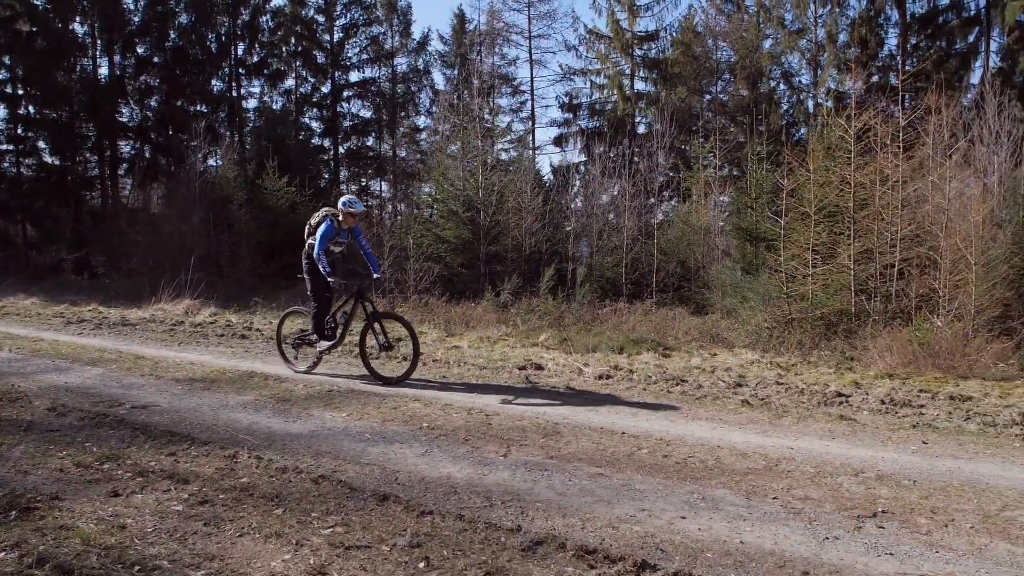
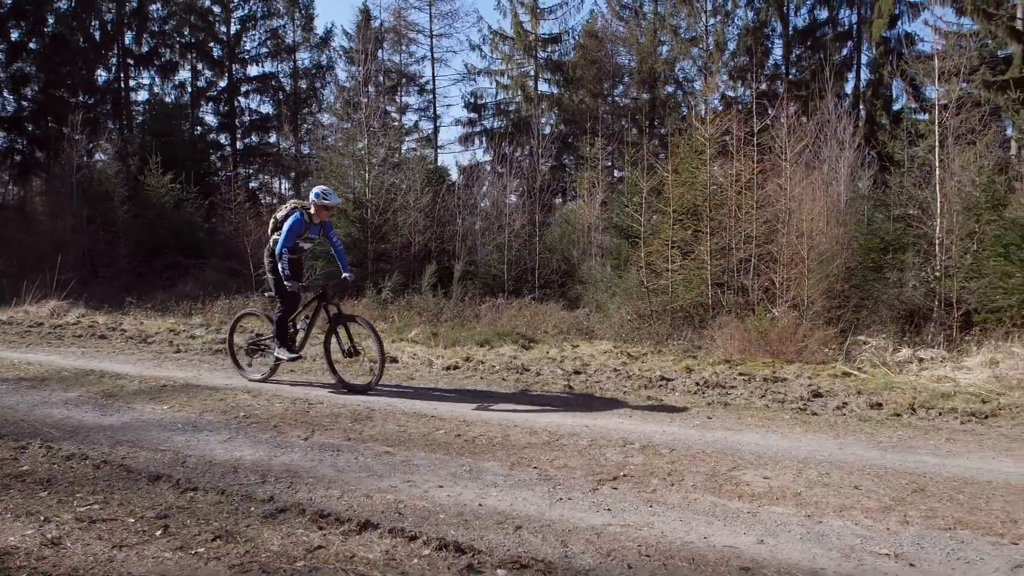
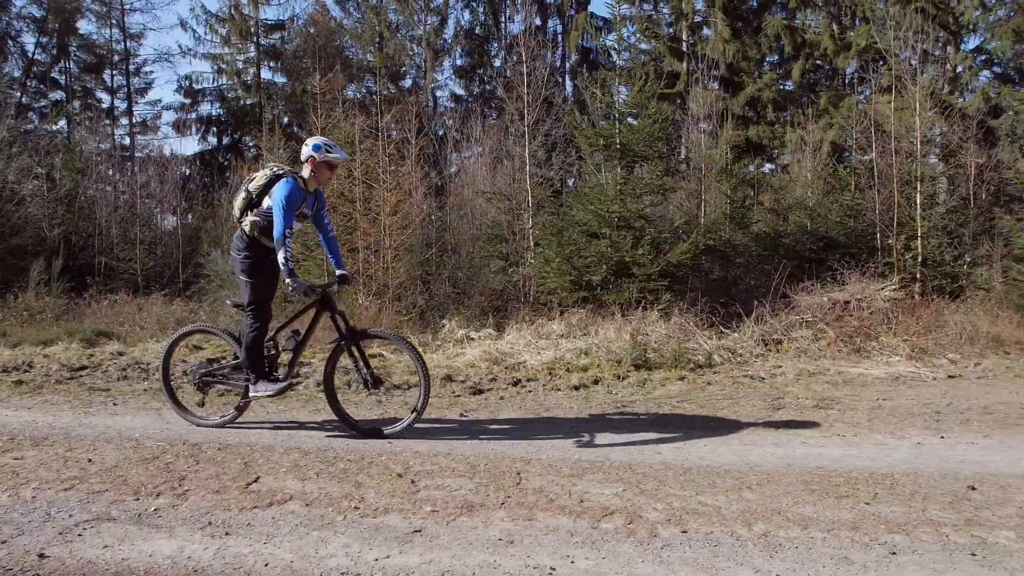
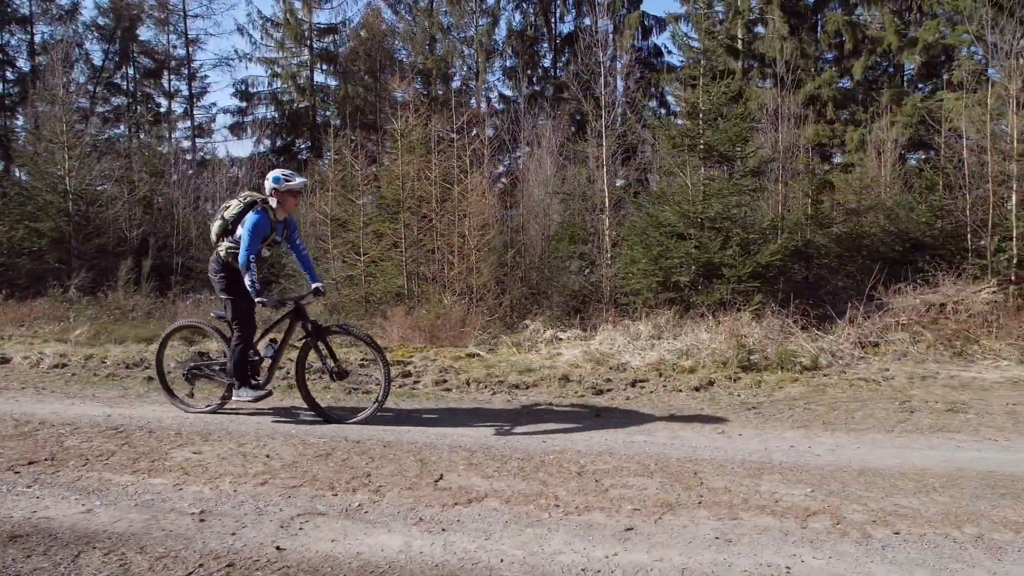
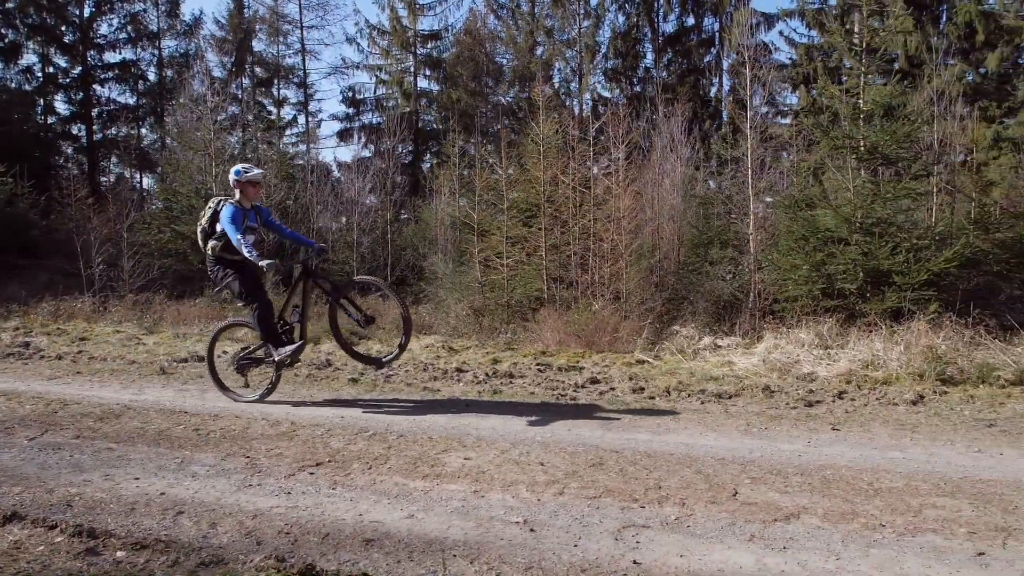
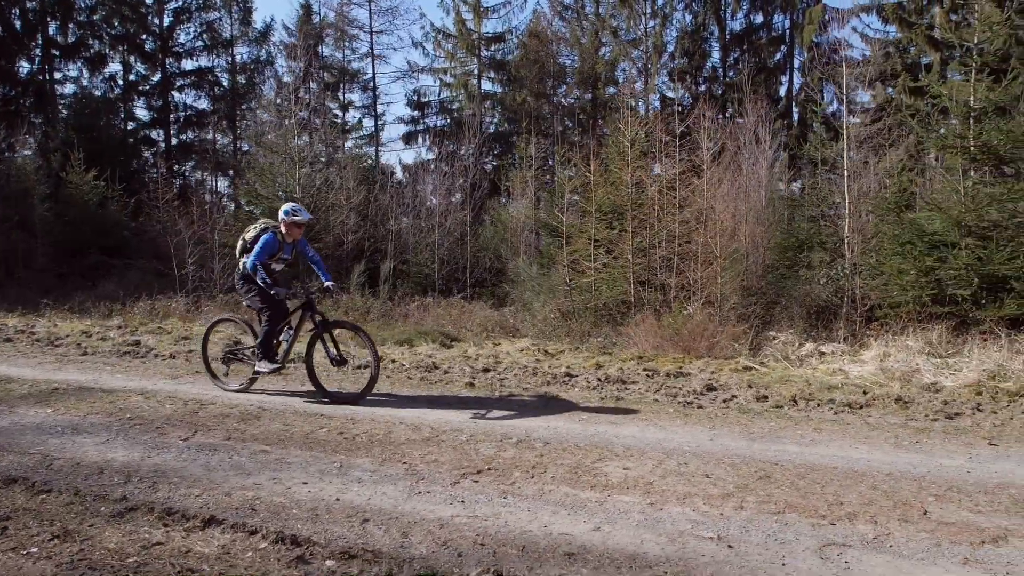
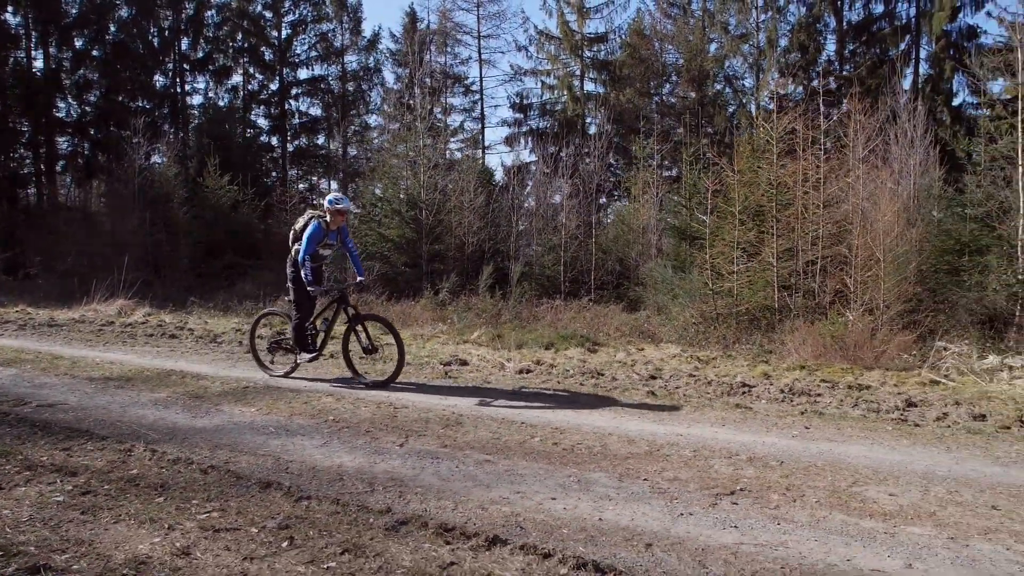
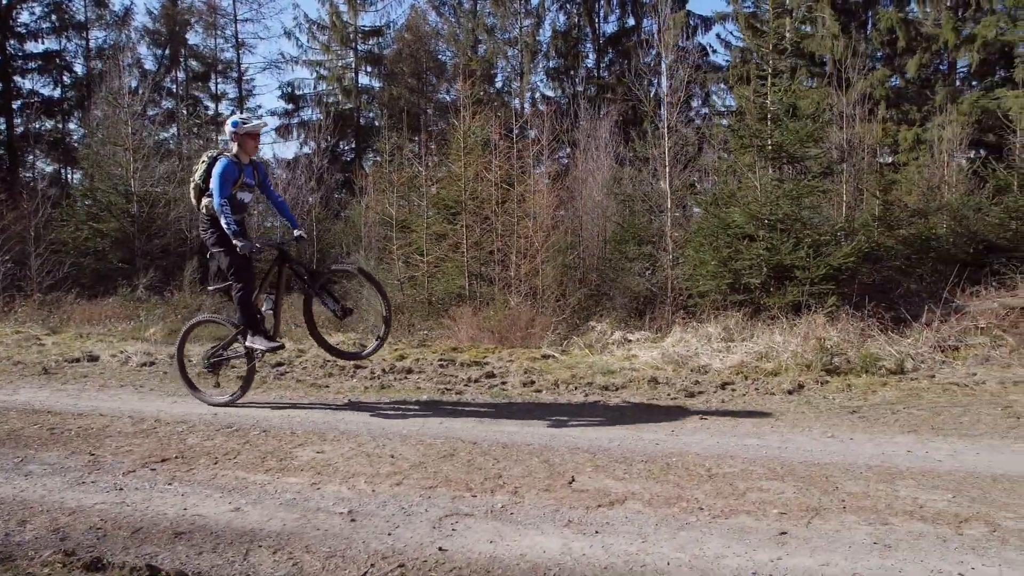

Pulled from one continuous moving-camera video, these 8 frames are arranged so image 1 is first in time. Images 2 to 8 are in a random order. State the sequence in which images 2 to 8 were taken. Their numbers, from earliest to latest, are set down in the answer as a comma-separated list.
7, 2, 6, 5, 8, 4, 3
